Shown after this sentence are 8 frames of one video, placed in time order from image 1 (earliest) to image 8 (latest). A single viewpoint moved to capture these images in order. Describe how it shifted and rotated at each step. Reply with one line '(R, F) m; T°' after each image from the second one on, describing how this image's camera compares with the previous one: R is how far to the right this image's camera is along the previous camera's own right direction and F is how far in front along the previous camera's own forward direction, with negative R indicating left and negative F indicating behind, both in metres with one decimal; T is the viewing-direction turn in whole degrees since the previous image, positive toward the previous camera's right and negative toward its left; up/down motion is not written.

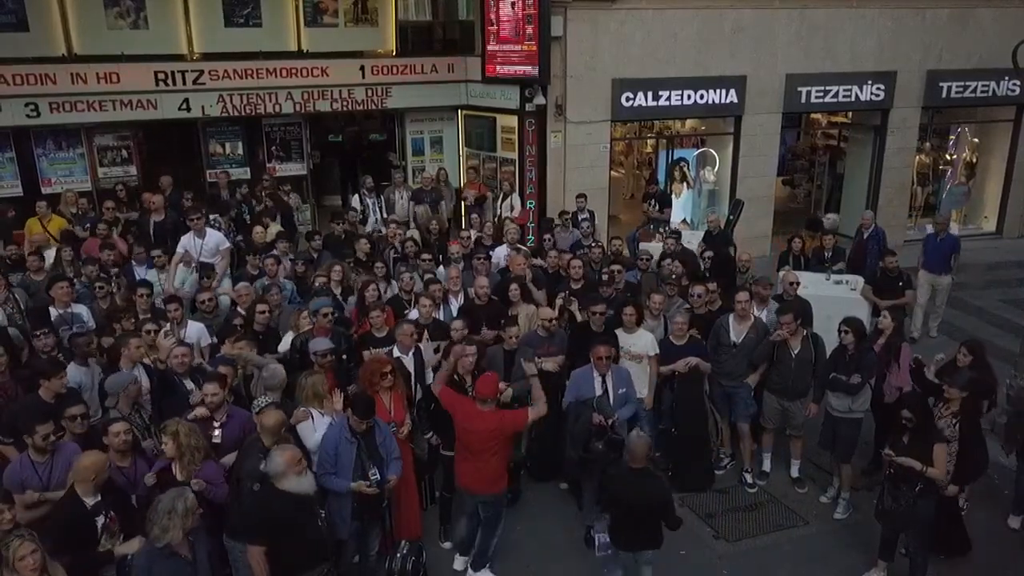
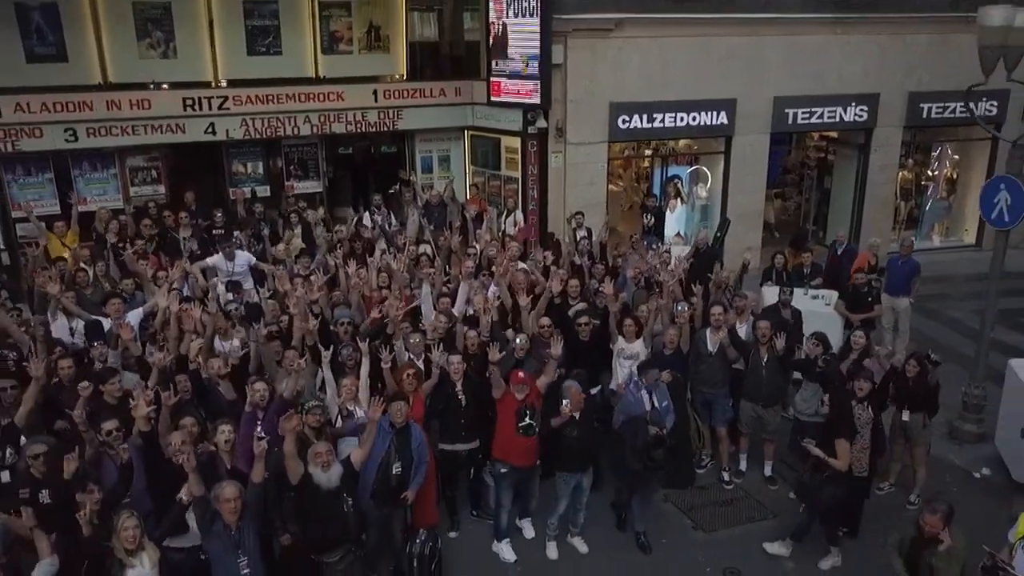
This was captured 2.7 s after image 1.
(0.0, -0.9) m; 0°
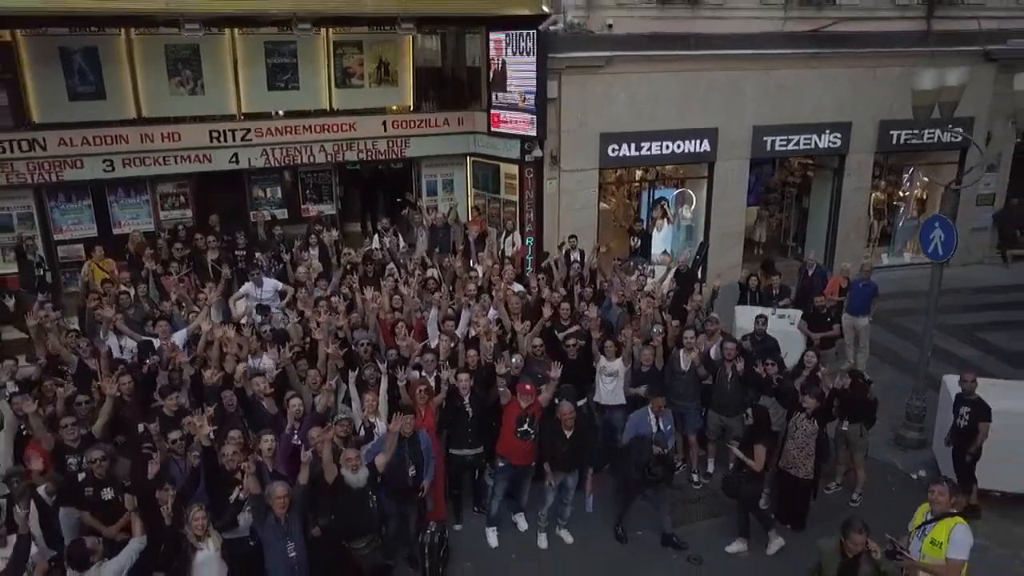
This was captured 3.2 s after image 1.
(0.0, -1.2) m; 0°
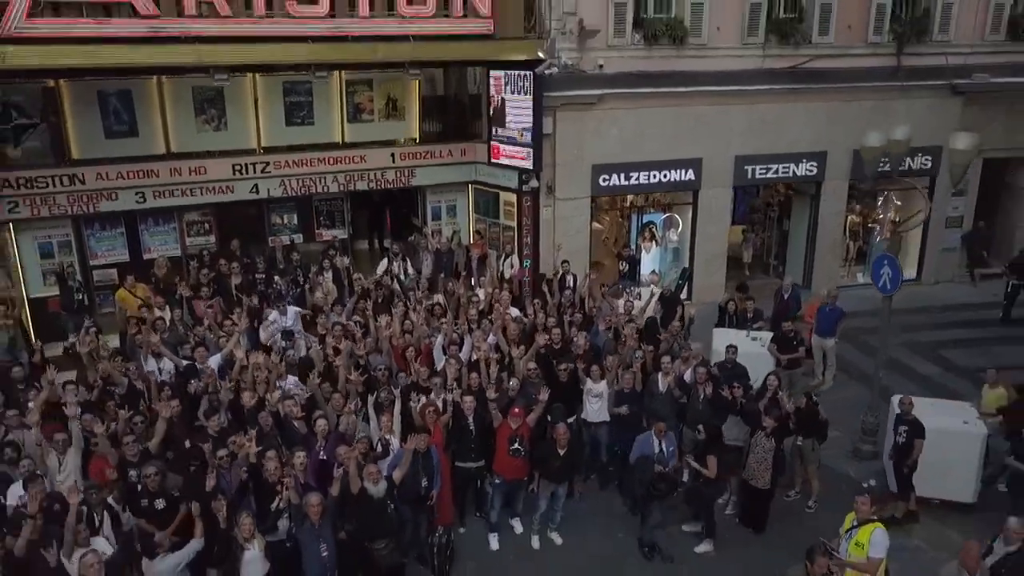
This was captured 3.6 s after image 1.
(0.0, -1.2) m; 0°
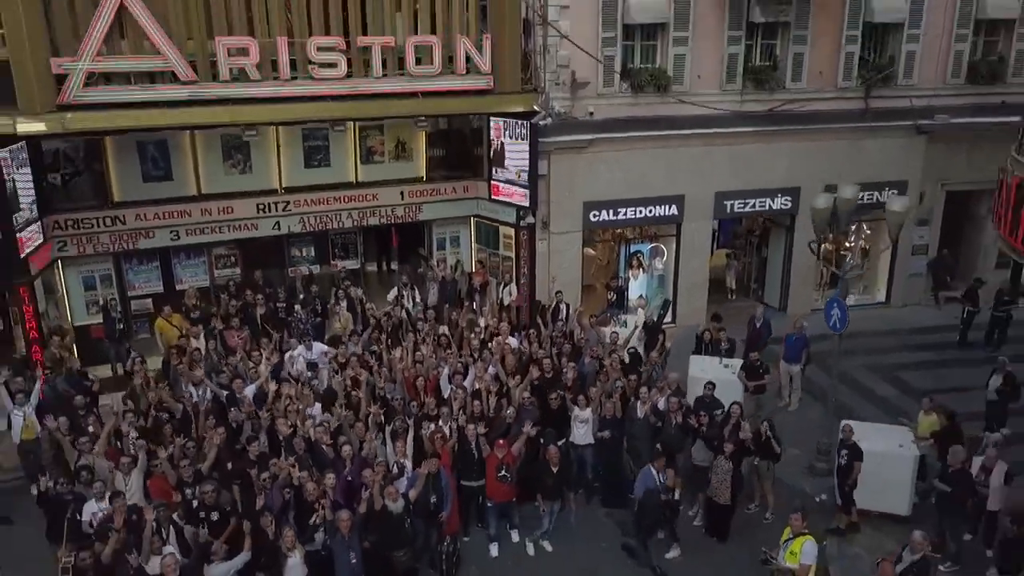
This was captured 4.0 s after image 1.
(0.0, -1.5) m; 0°
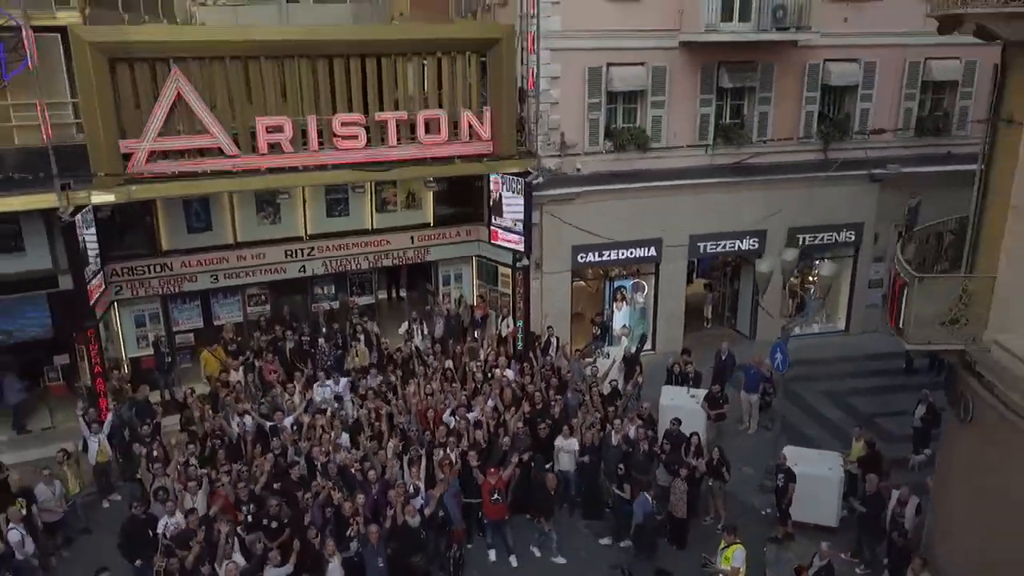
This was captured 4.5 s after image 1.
(+0.1, -2.3) m; 0°
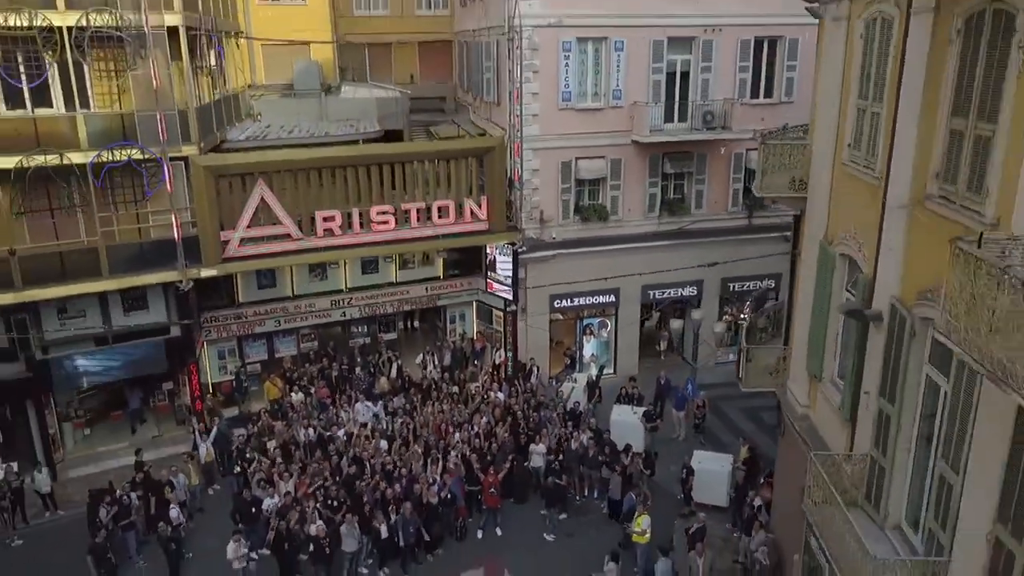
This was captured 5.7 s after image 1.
(+0.3, -5.9) m; 0°
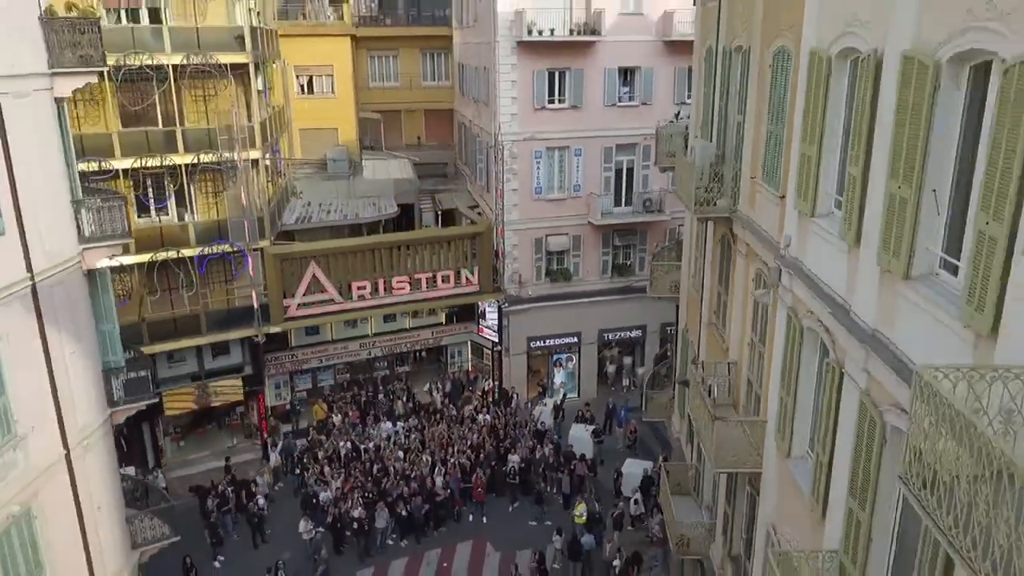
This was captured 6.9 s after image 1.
(+0.6, -7.9) m; 0°
